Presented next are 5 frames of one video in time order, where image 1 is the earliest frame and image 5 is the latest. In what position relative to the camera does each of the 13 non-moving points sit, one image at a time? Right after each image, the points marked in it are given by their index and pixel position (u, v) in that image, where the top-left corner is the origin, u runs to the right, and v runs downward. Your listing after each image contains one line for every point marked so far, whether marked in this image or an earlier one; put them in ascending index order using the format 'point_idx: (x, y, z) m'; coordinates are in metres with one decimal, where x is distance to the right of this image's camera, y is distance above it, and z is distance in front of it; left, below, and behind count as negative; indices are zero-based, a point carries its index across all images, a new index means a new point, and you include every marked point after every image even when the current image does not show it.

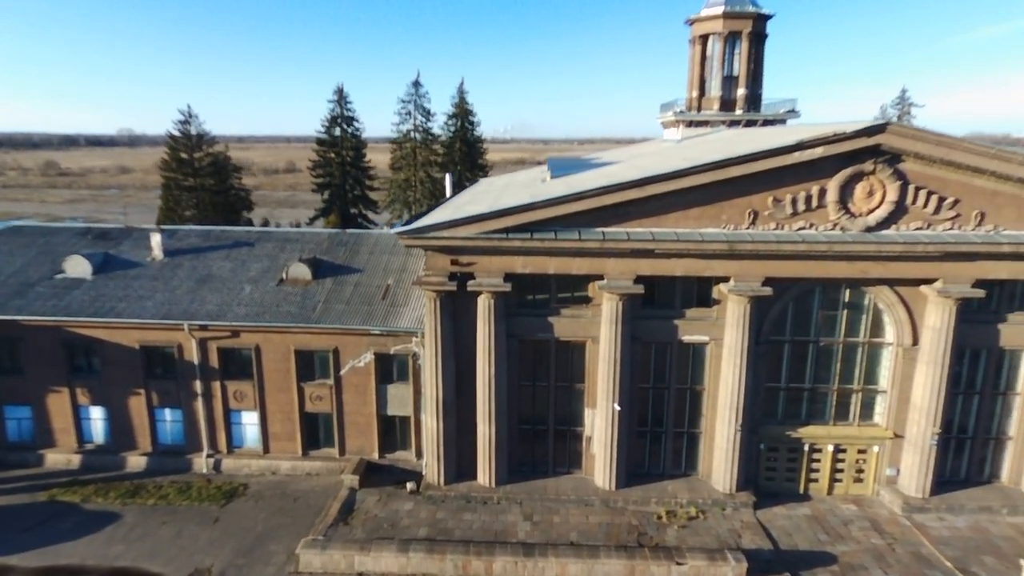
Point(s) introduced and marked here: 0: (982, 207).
0: (+12.2, +2.1, +17.6) m
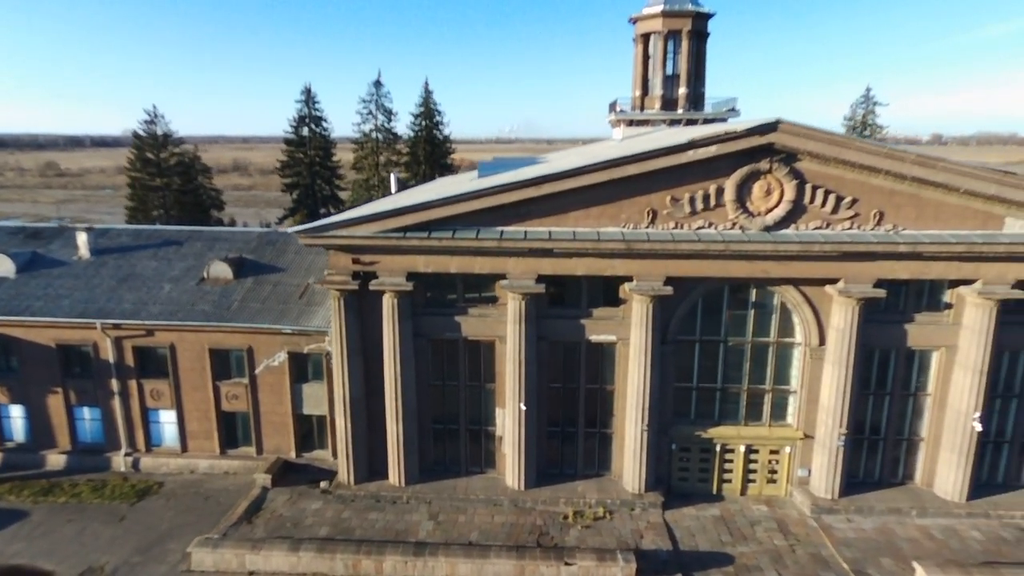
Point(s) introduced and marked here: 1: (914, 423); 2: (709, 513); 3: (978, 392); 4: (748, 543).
0: (+9.5, +2.1, +17.5) m
1: (+11.8, -3.9, +19.9) m
2: (+5.7, -6.5, +19.7) m
3: (+12.8, -2.8, +18.6) m
4: (+6.4, -6.9, +18.3) m
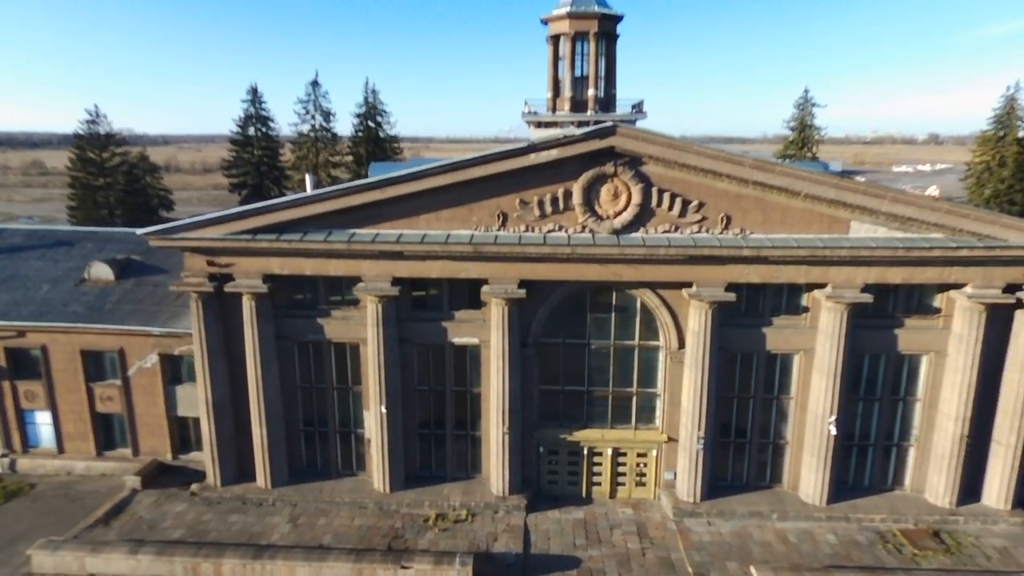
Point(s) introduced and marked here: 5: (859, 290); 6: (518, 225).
0: (+5.5, +2.0, +17.5) m
1: (+7.8, -4.0, +19.9) m
2: (+1.7, -6.6, +19.7) m
3: (+8.8, -2.9, +18.6) m
4: (+2.4, -7.0, +18.3) m
5: (+9.1, 0.0, +17.9) m
6: (+0.2, +1.7, +17.9) m
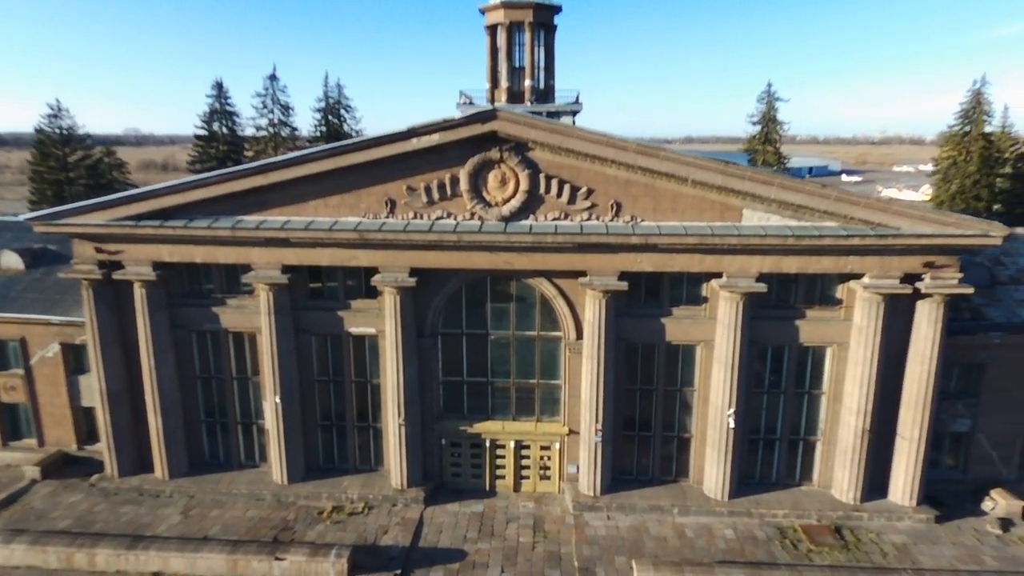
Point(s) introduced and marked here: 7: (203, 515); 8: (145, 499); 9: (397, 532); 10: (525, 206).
0: (+2.6, +2.3, +17.1) m
1: (+4.9, -3.8, +19.5) m
2: (-1.2, -6.3, +19.4) m
3: (+5.9, -2.7, +18.2) m
4: (-0.5, -6.7, +18.0) m
5: (+6.2, +0.2, +17.5) m
6: (-2.7, +2.0, +17.6) m
7: (-8.5, -6.3, +18.8) m
8: (-10.6, -6.1, +19.6) m
9: (-3.1, -6.5, +18.1) m
10: (+0.3, +2.1, +17.3) m
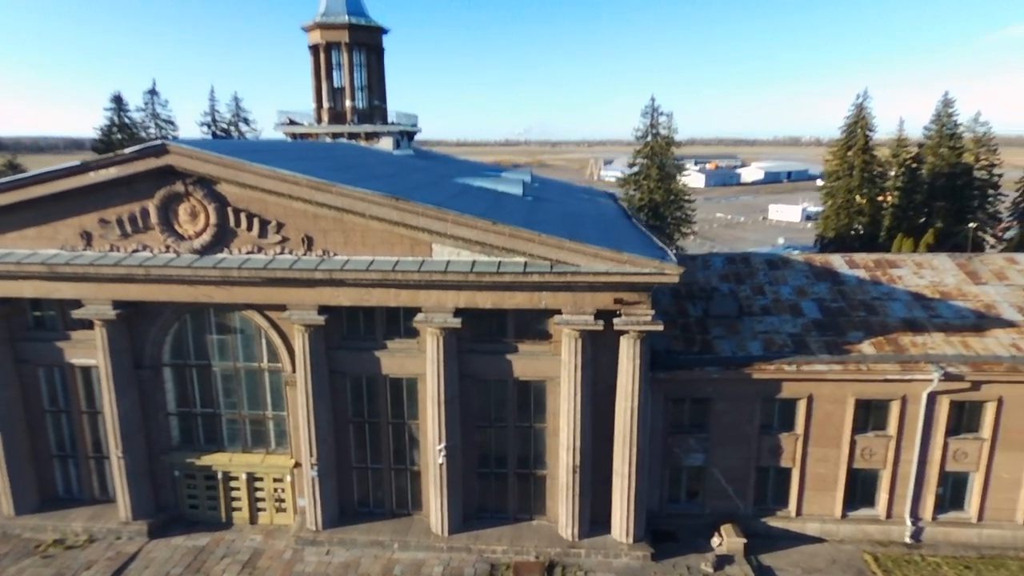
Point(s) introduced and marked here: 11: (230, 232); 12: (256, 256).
0: (-5.1, +1.4, +16.9) m
1: (-2.8, -4.6, +19.3) m
2: (-8.9, -7.2, +19.1) m
3: (-1.9, -3.6, +18.0) m
4: (-8.3, -7.5, +17.8) m
5: (-1.5, -0.7, +17.2) m
6: (-10.5, +1.1, +17.4) m
7: (-16.3, -7.1, +18.6) m
8: (-18.3, -6.9, +19.4) m
9: (-10.8, -7.4, +17.9) m
10: (-7.4, +1.2, +17.1) m
11: (-7.1, +1.4, +17.1) m
12: (-6.4, +0.8, +17.1) m
